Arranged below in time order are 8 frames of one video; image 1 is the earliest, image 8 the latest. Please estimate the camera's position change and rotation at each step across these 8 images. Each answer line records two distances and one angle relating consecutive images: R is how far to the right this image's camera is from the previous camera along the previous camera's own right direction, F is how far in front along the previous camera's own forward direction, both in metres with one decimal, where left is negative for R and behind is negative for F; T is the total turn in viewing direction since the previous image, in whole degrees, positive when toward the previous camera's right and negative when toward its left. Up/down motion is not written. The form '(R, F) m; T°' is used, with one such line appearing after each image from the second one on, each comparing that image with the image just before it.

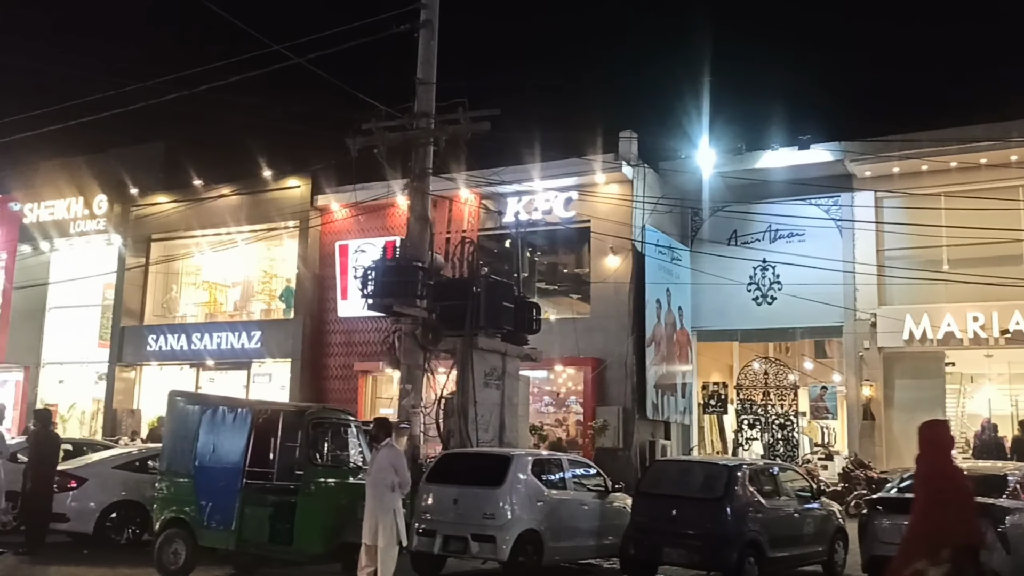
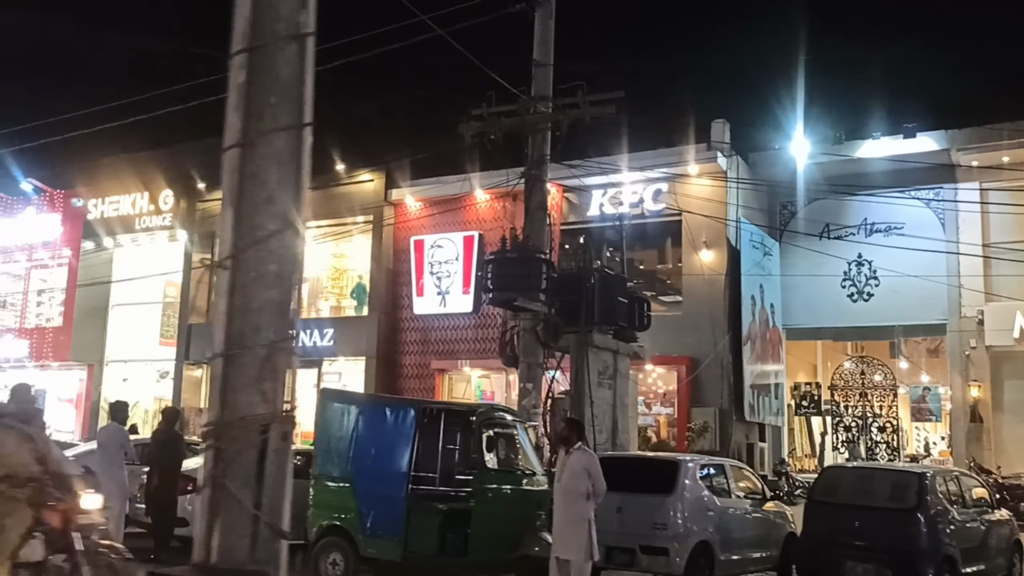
(-1.2, +0.6) m; -2°
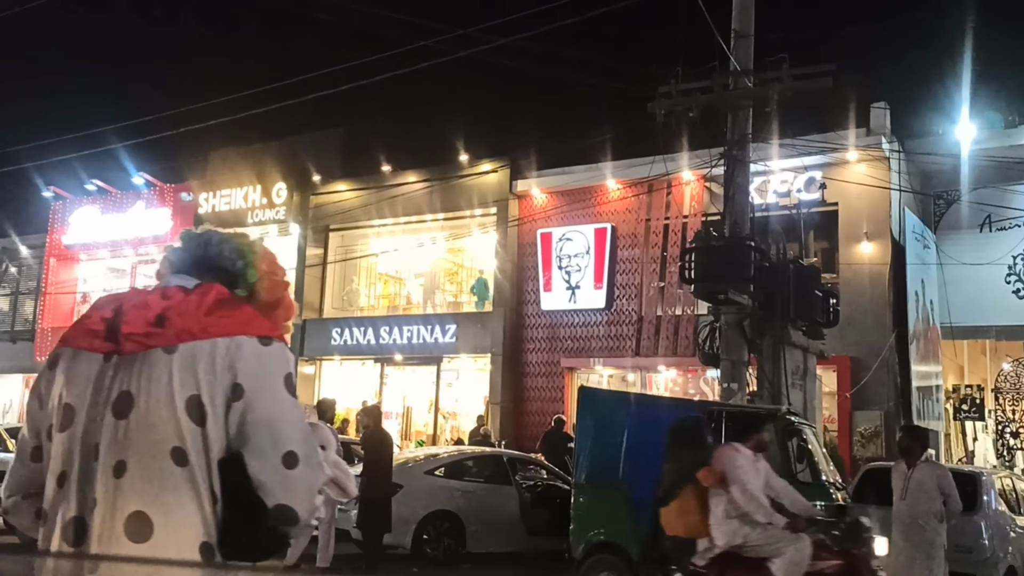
(-1.6, +0.8) m; -3°
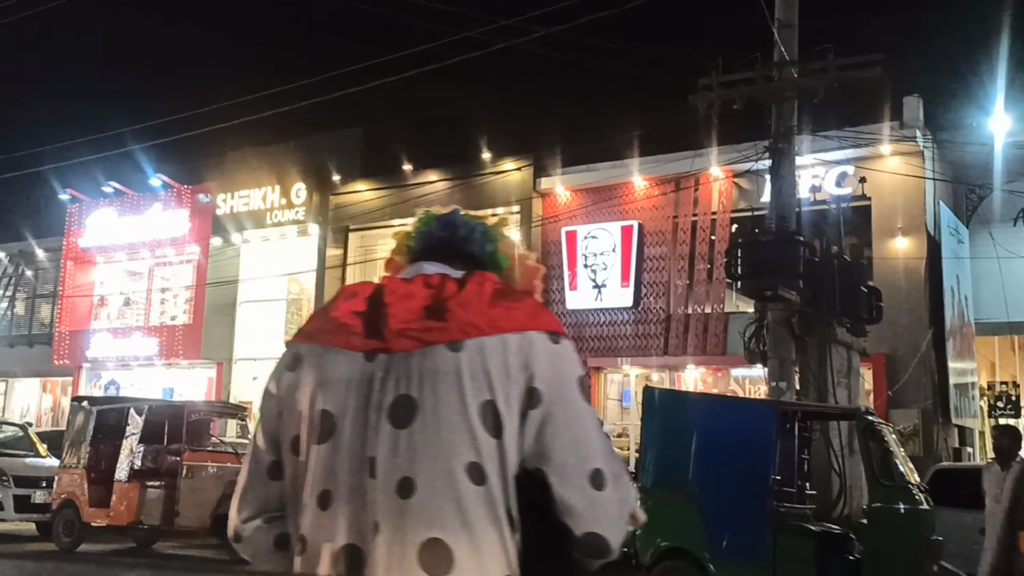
(-0.4, +0.2) m; 0°
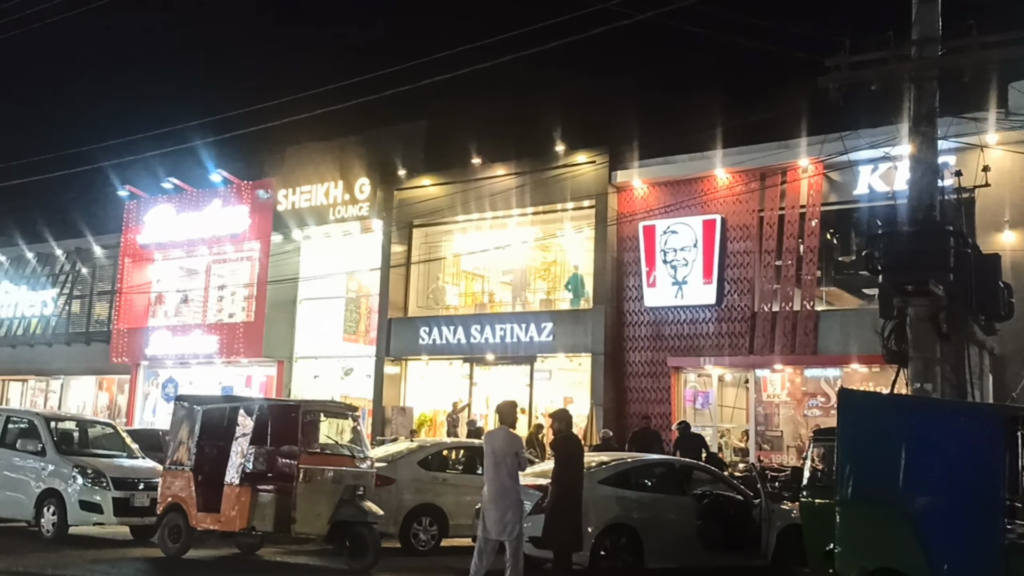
(-0.9, +0.5) m; -2°
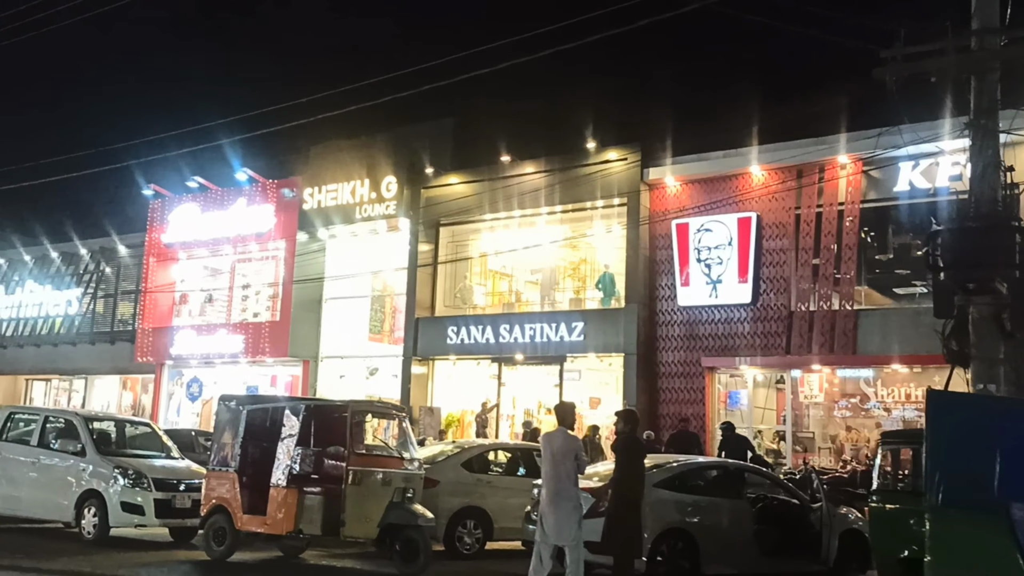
(-0.4, +0.2) m; -1°
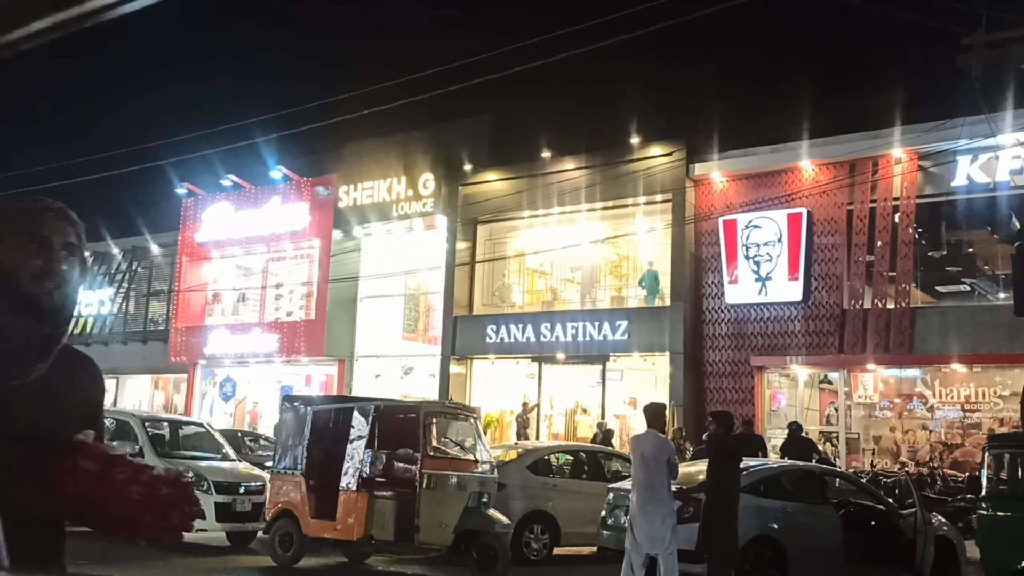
(-0.5, +0.3) m; -1°
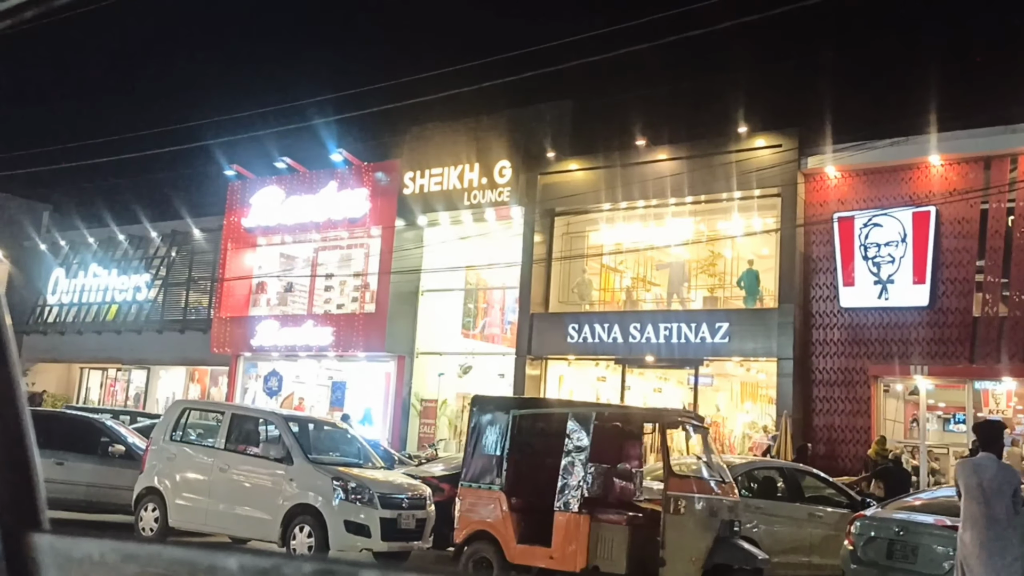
(-1.9, +1.2) m; +1°
